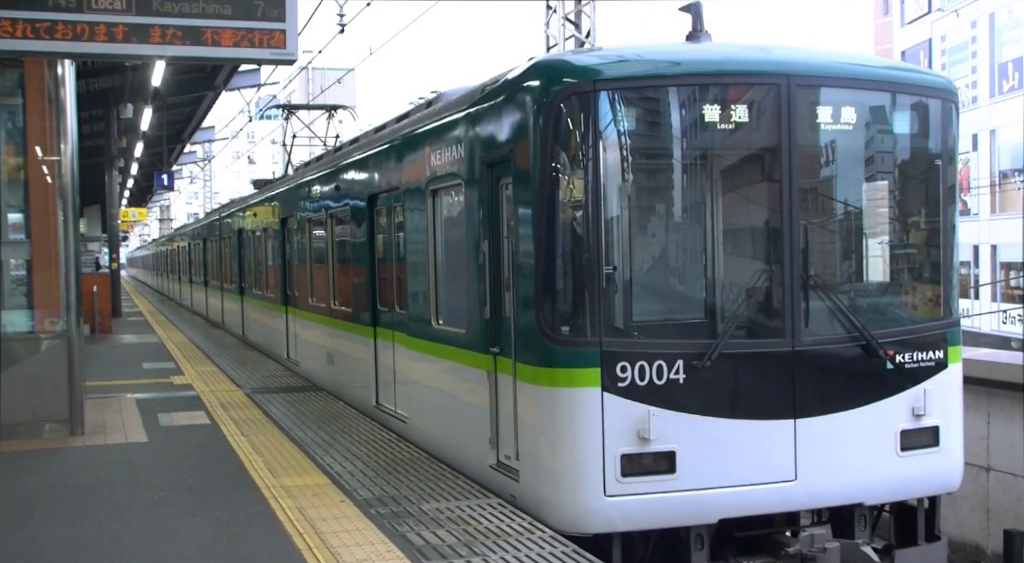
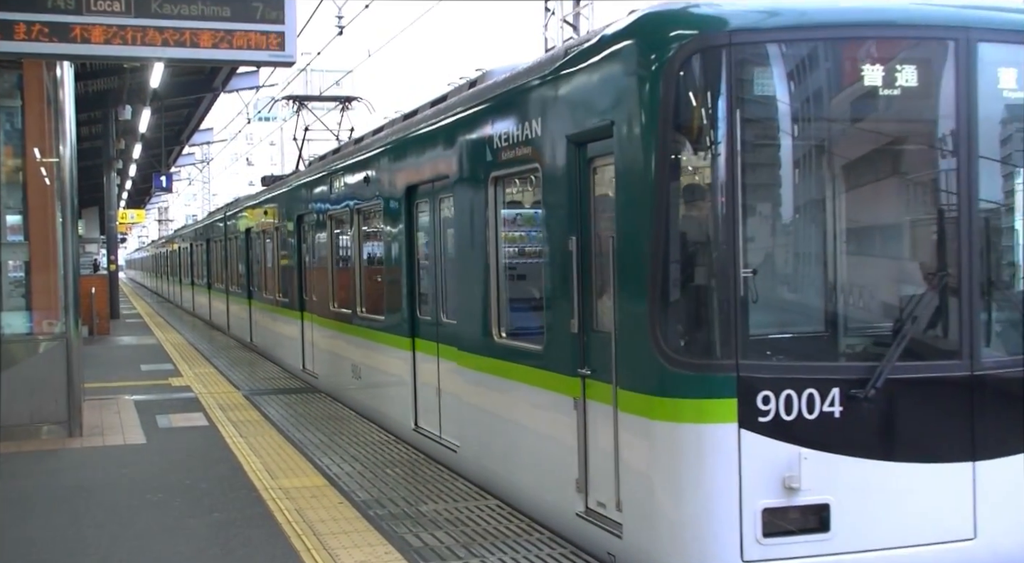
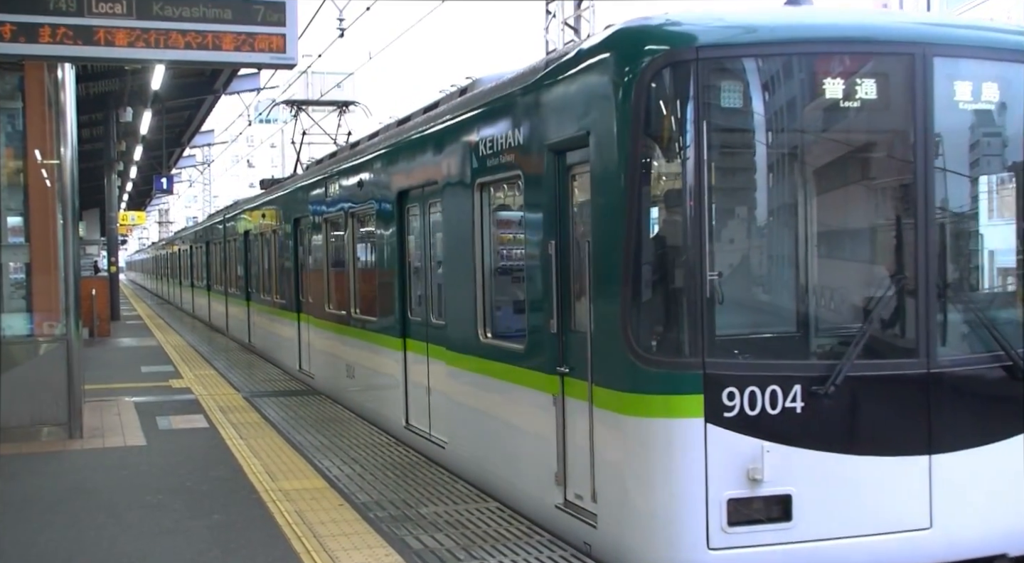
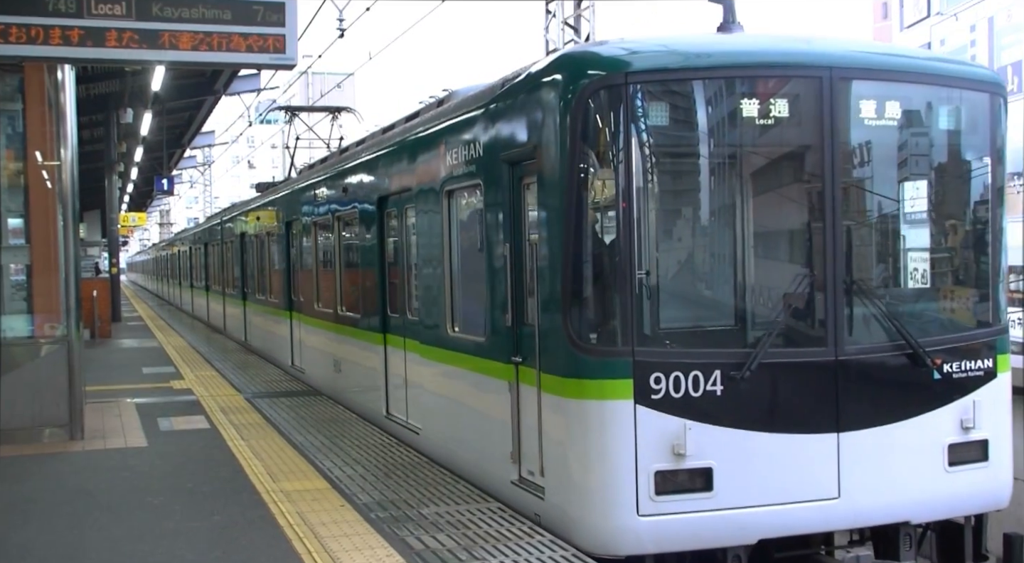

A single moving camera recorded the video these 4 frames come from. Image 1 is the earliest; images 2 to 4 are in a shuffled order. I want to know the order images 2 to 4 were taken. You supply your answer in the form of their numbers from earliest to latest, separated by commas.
4, 3, 2
